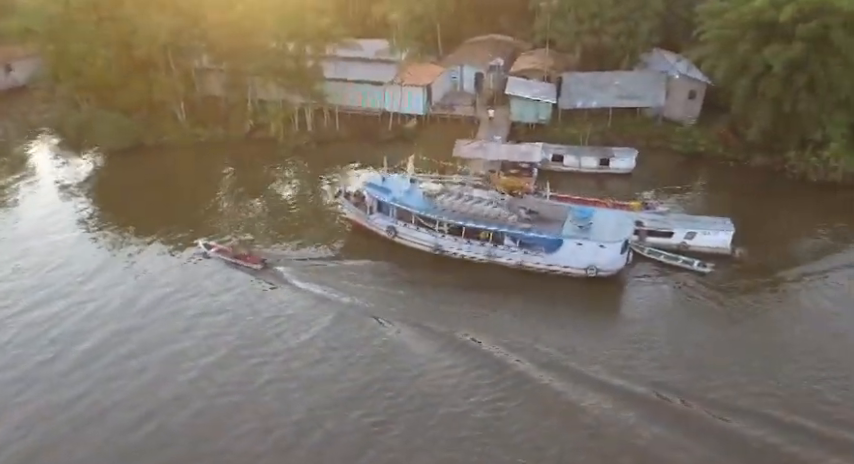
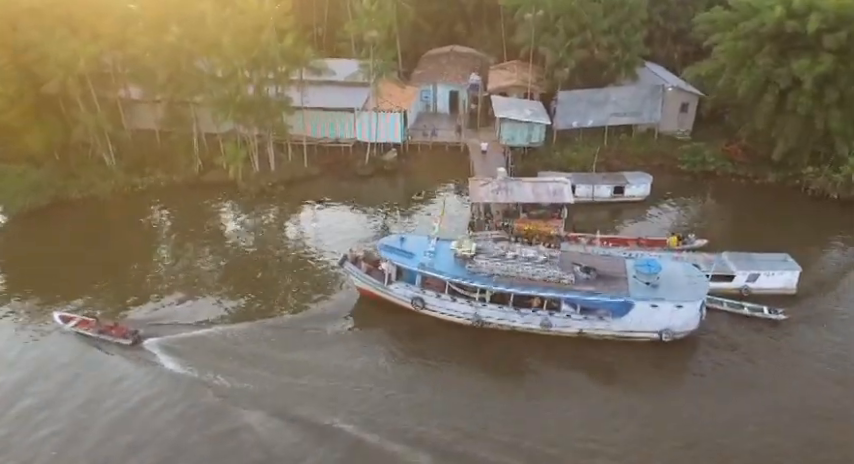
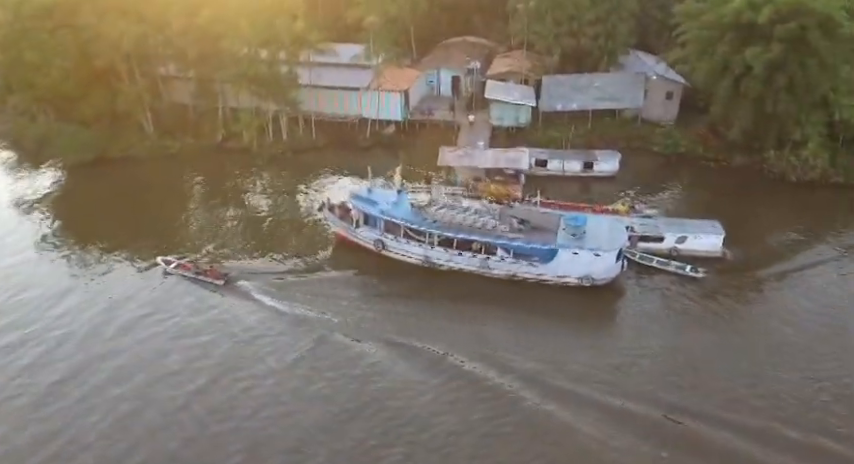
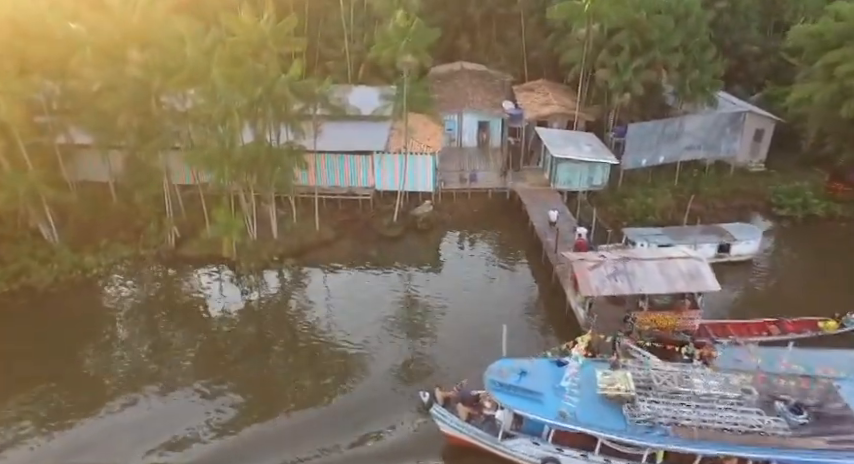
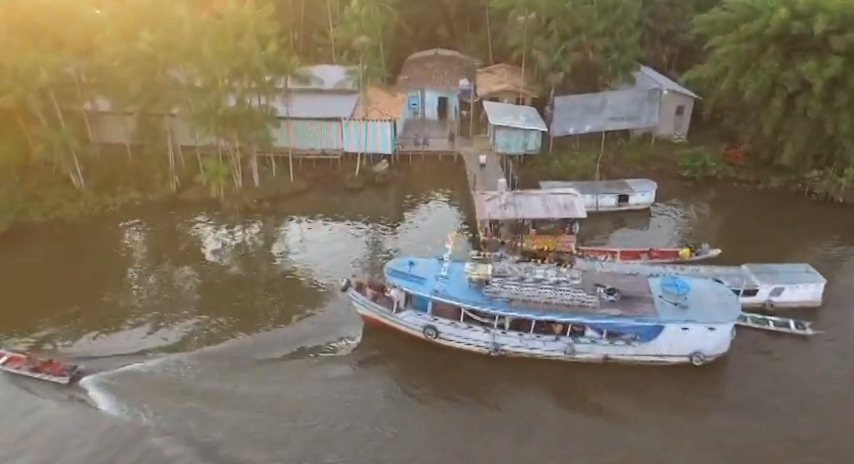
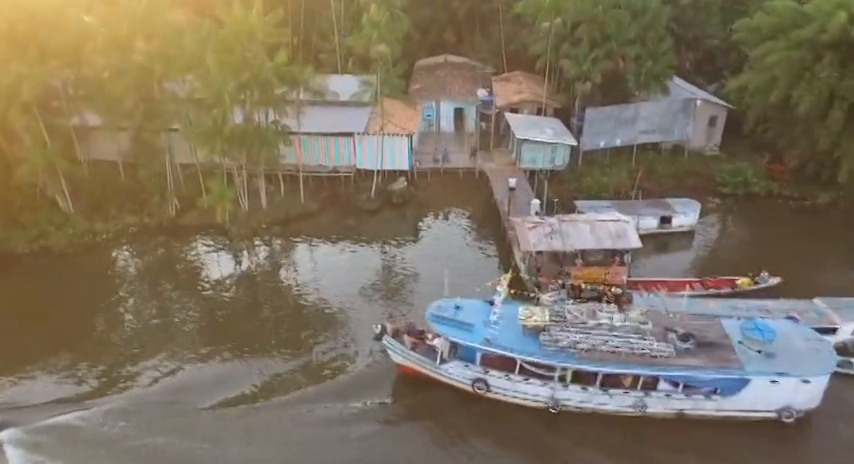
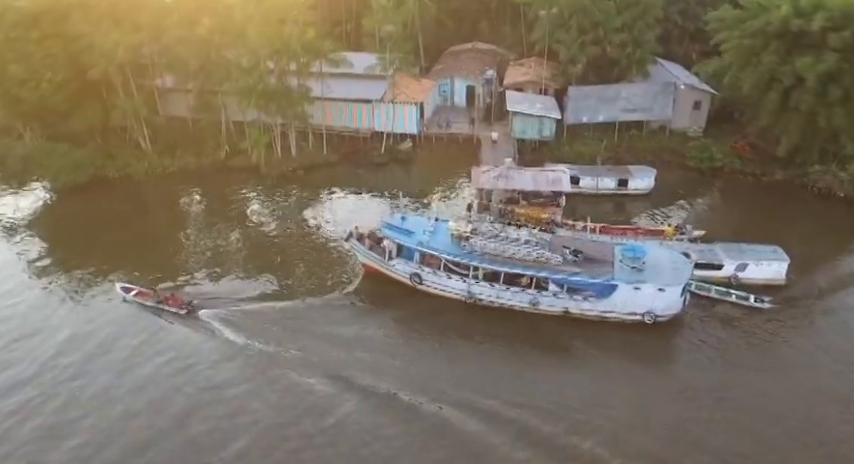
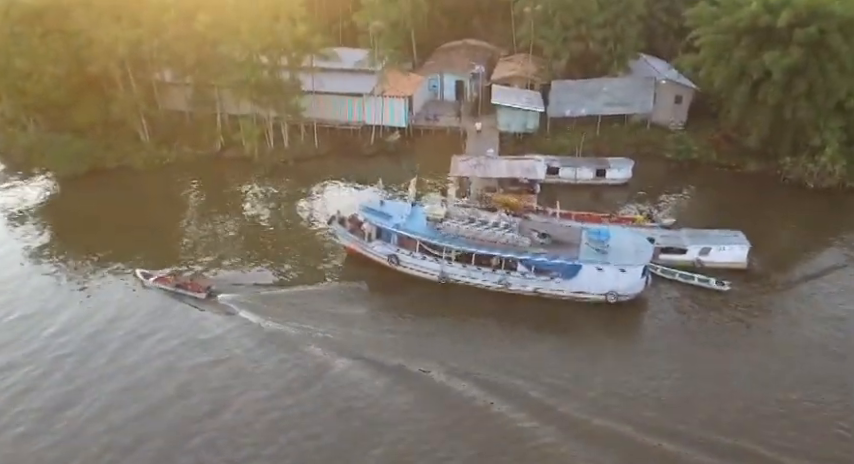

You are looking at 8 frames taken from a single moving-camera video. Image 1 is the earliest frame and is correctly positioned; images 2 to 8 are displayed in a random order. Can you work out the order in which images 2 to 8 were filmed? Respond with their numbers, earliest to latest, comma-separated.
3, 8, 7, 2, 5, 6, 4
